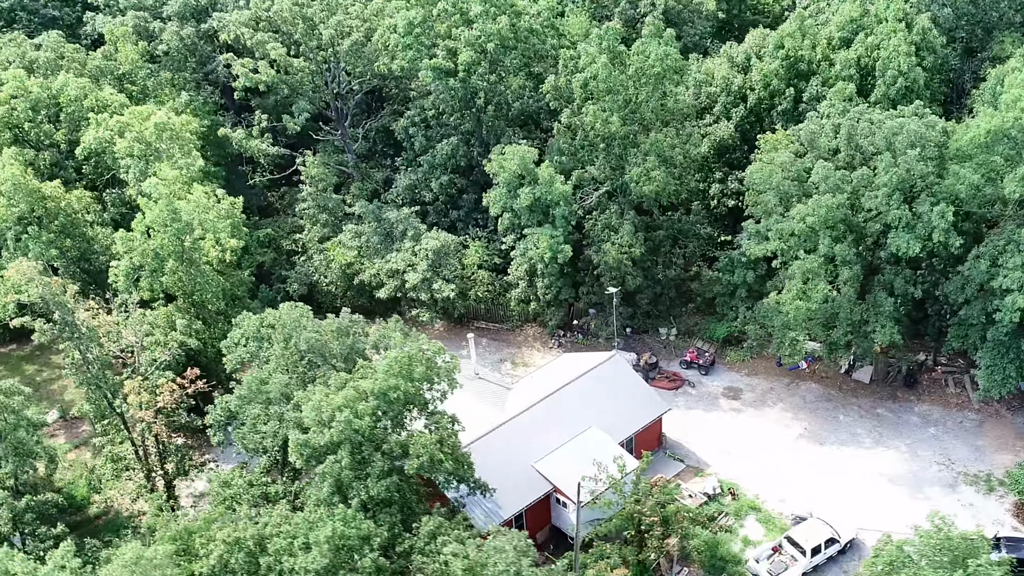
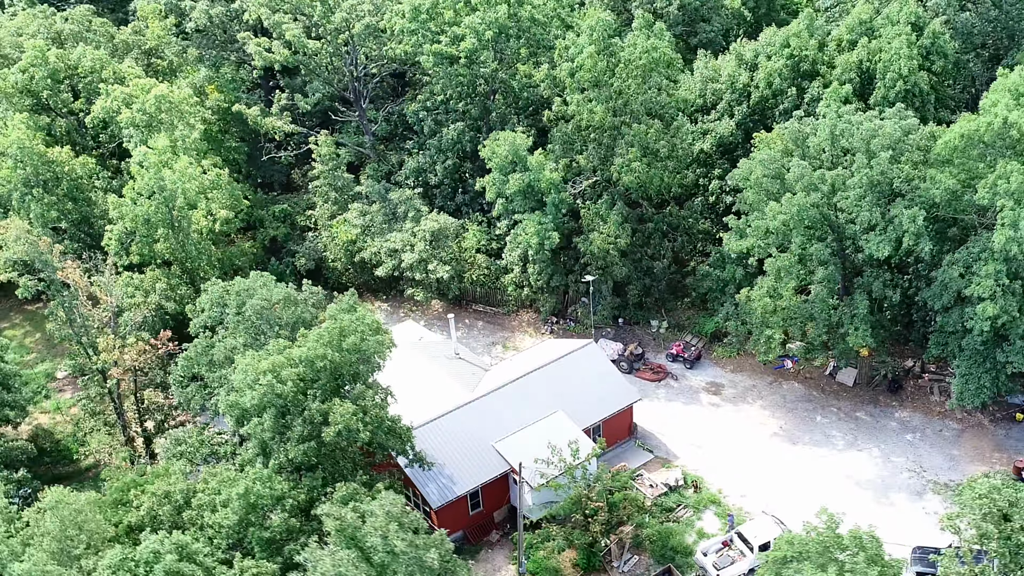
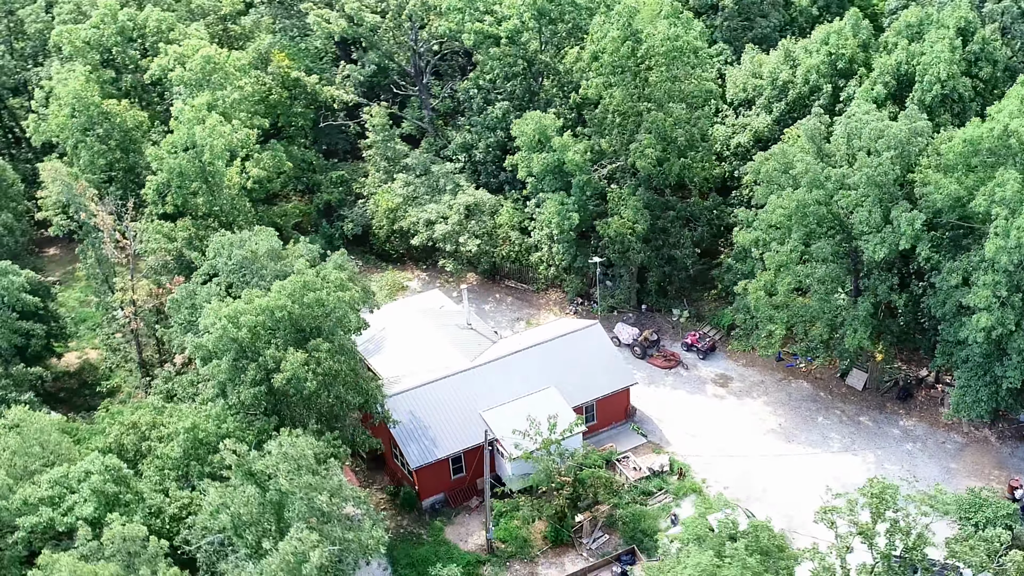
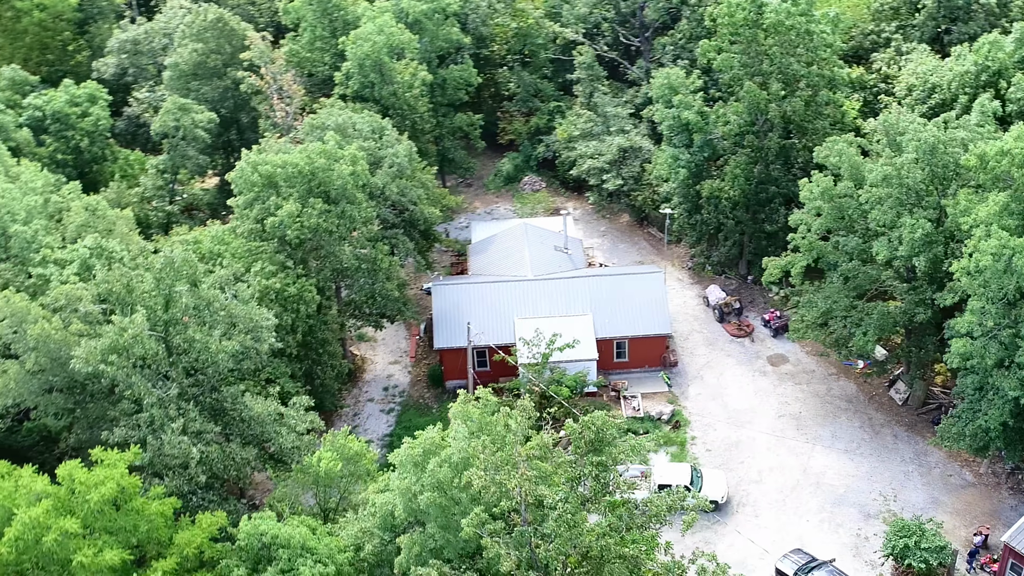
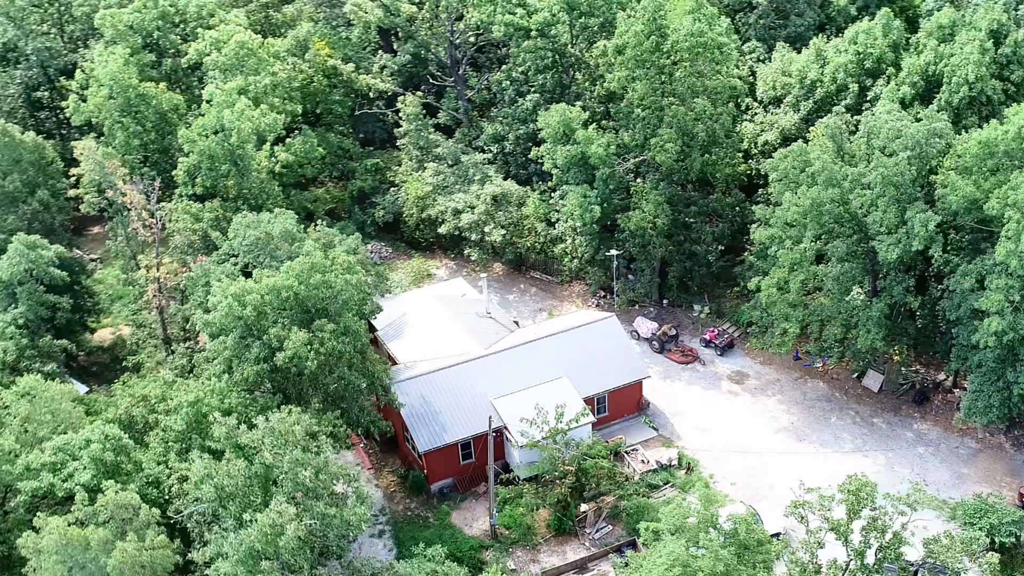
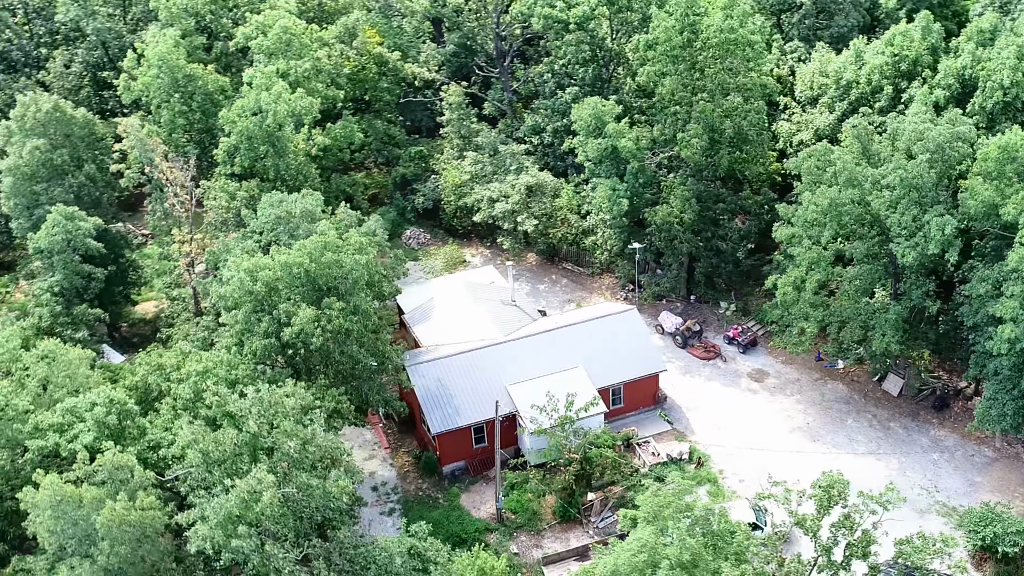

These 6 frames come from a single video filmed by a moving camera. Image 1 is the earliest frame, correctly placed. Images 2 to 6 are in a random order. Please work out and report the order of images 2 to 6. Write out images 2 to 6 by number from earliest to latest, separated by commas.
2, 3, 5, 6, 4
